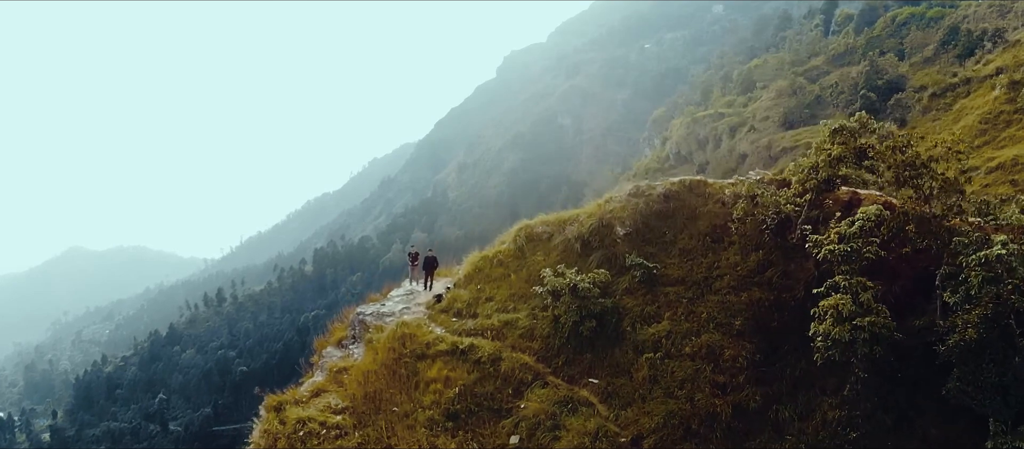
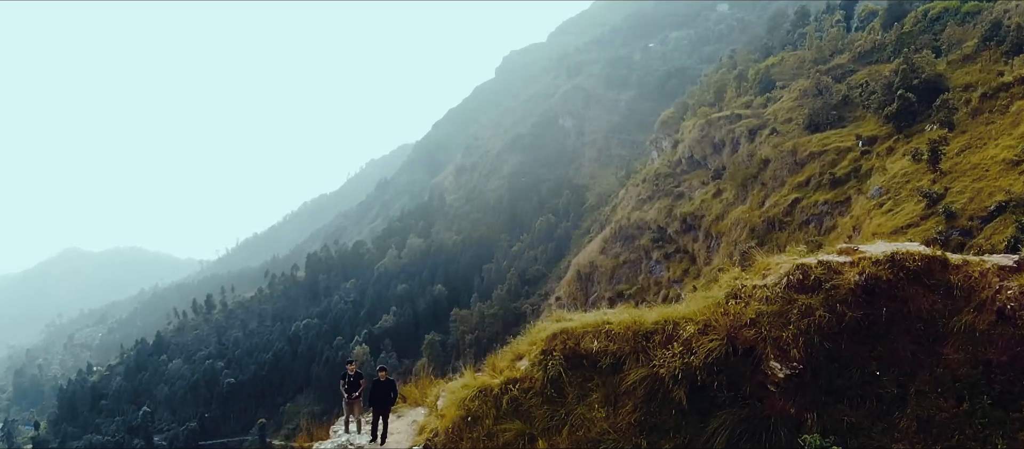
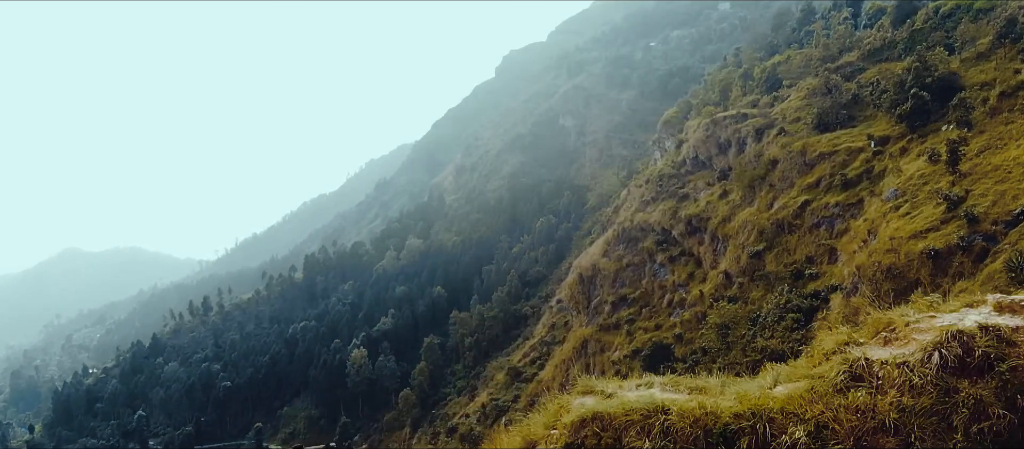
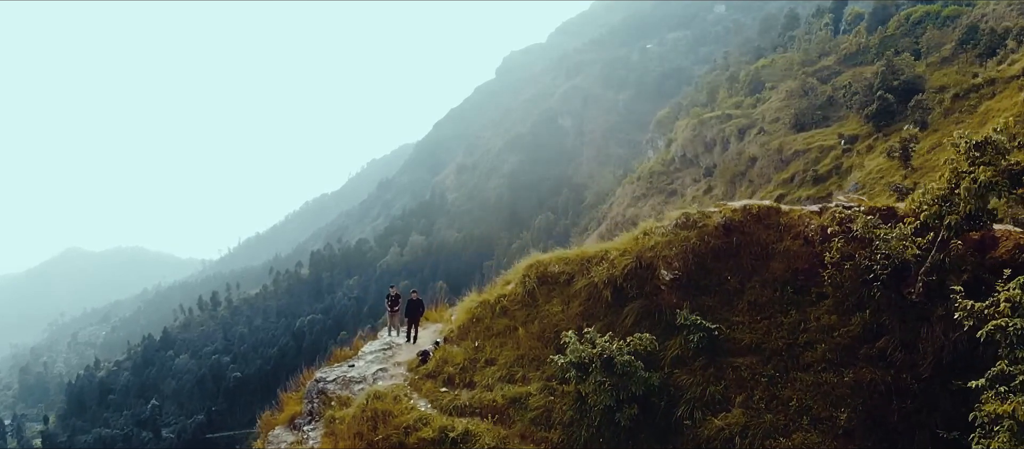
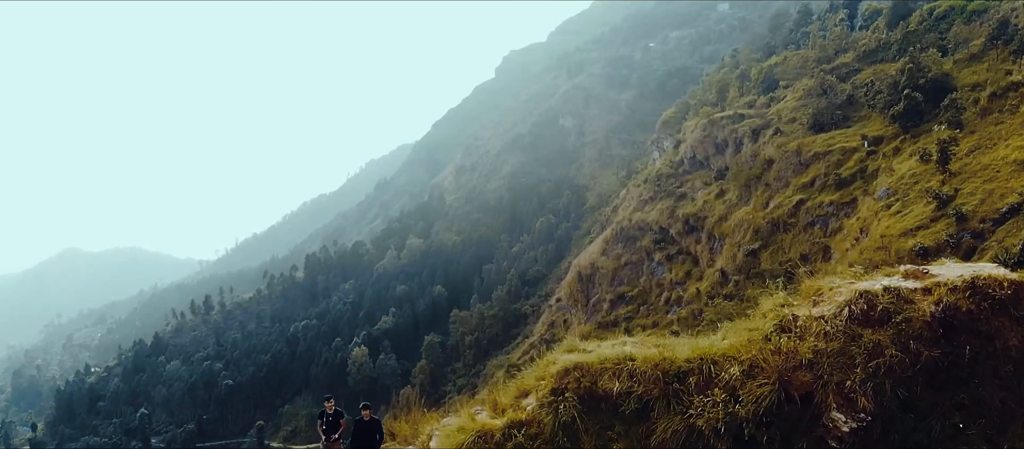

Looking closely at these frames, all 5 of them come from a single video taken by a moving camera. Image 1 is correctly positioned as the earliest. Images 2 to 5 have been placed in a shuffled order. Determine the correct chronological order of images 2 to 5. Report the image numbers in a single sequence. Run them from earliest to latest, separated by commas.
4, 2, 5, 3
